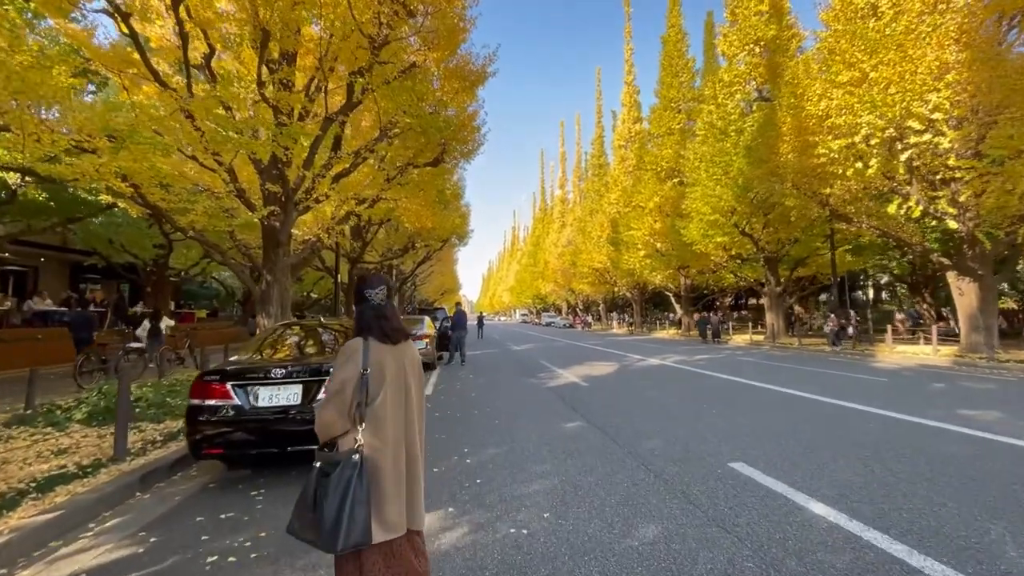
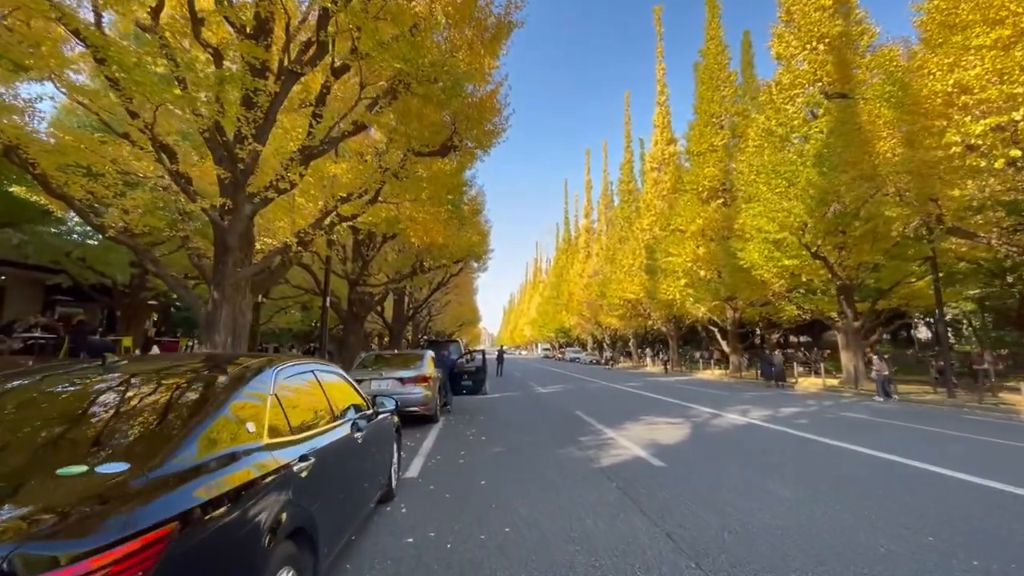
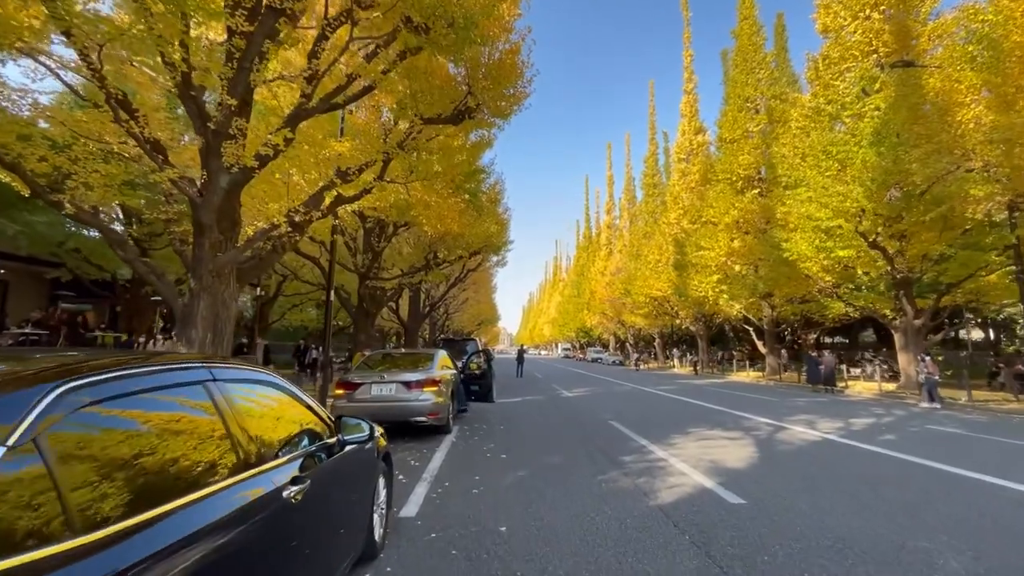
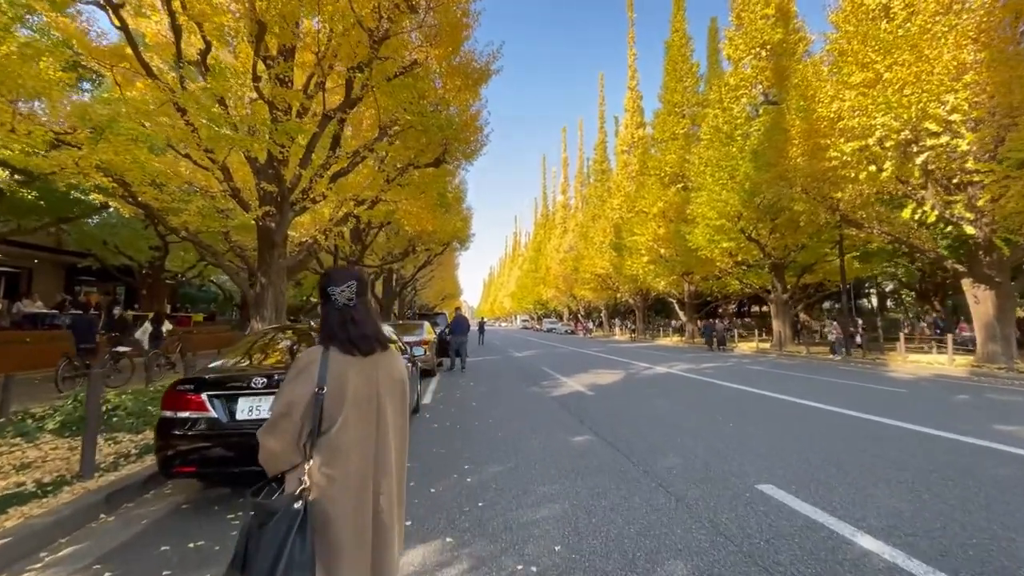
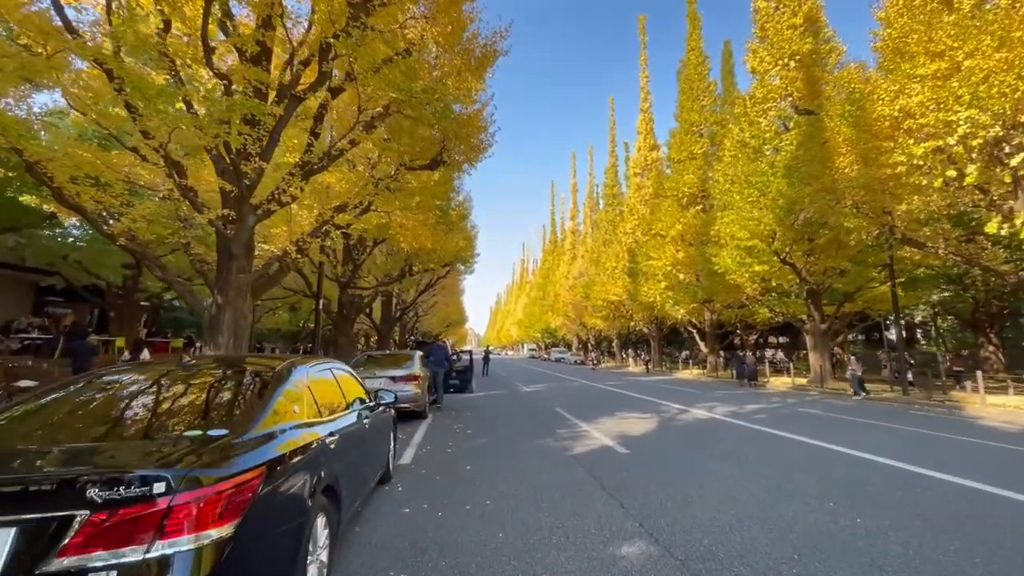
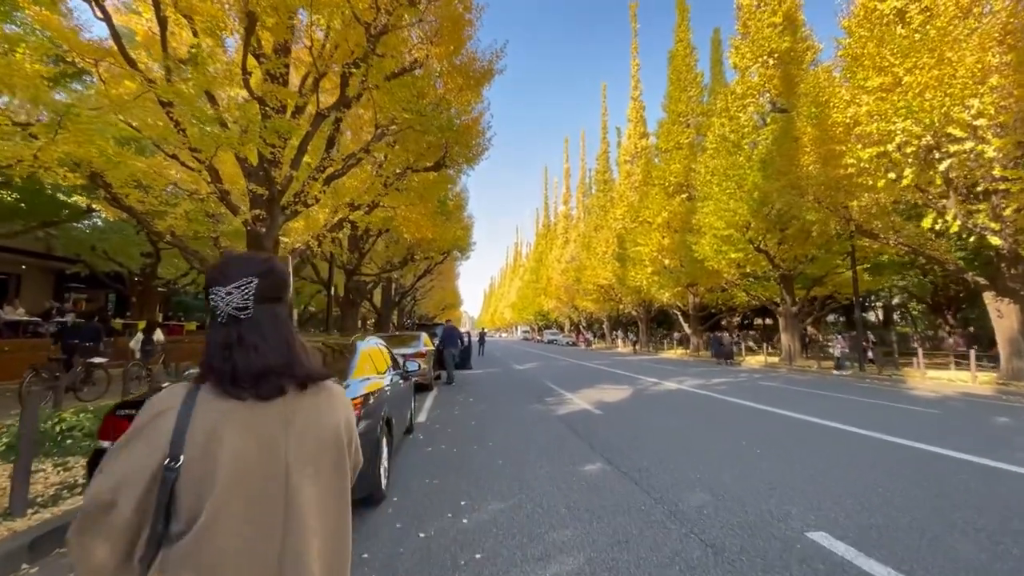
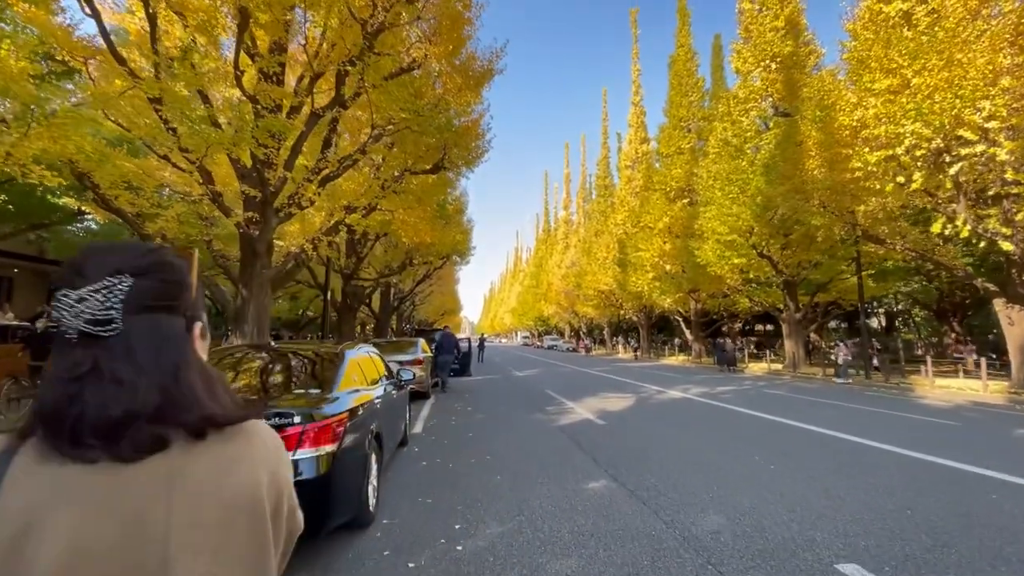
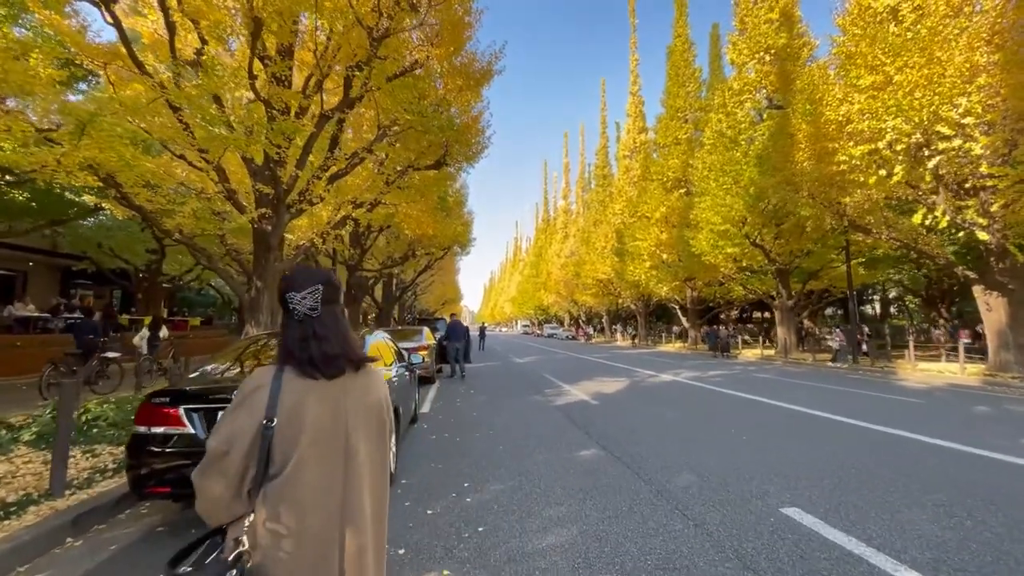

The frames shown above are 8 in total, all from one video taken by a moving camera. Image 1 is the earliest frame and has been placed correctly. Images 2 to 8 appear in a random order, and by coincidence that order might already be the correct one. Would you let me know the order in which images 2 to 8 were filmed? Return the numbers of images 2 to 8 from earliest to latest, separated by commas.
4, 8, 6, 7, 5, 2, 3
